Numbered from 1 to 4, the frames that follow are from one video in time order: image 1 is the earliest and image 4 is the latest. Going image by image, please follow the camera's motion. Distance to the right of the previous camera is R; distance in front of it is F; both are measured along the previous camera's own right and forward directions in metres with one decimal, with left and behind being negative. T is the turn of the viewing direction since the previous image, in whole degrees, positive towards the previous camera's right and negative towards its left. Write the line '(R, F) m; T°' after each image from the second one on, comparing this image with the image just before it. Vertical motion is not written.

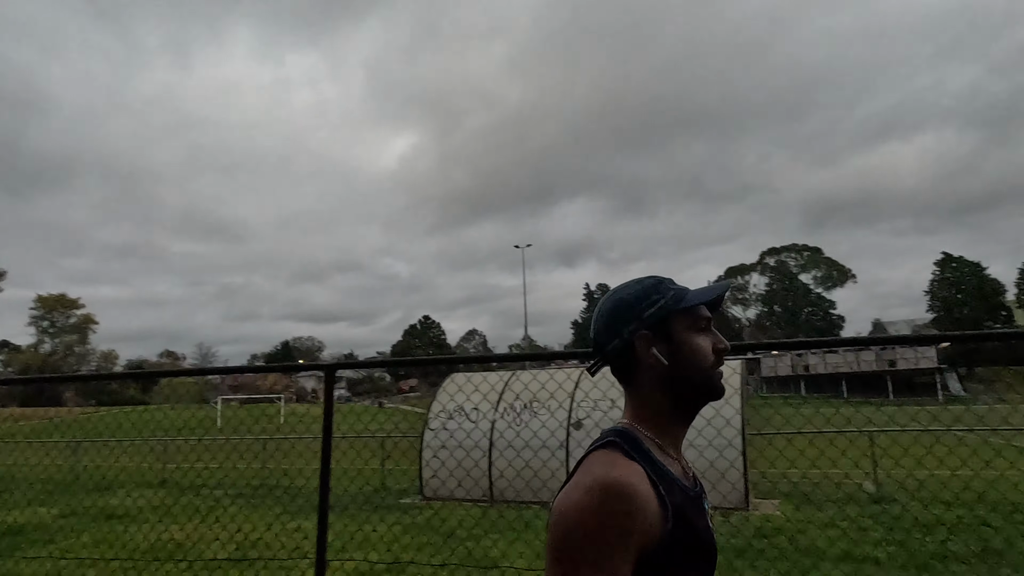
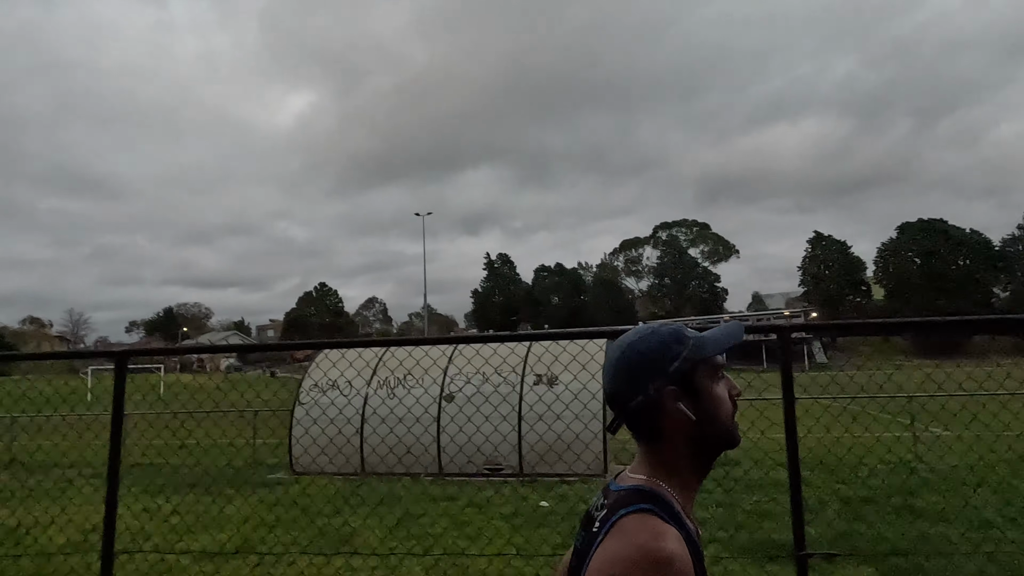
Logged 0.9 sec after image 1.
(+0.4, -0.1) m; +8°
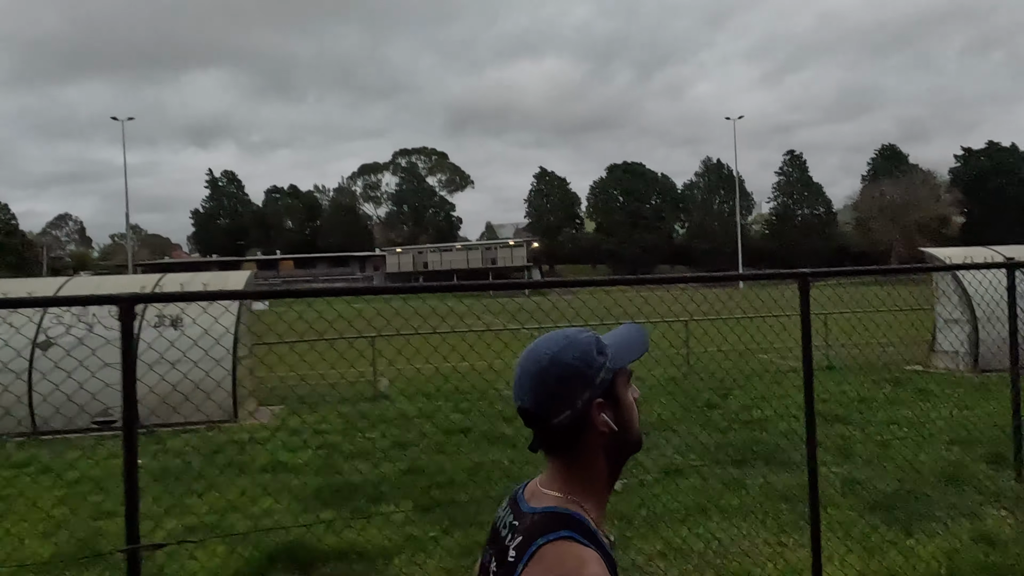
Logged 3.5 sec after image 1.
(+1.5, 0.0) m; +22°
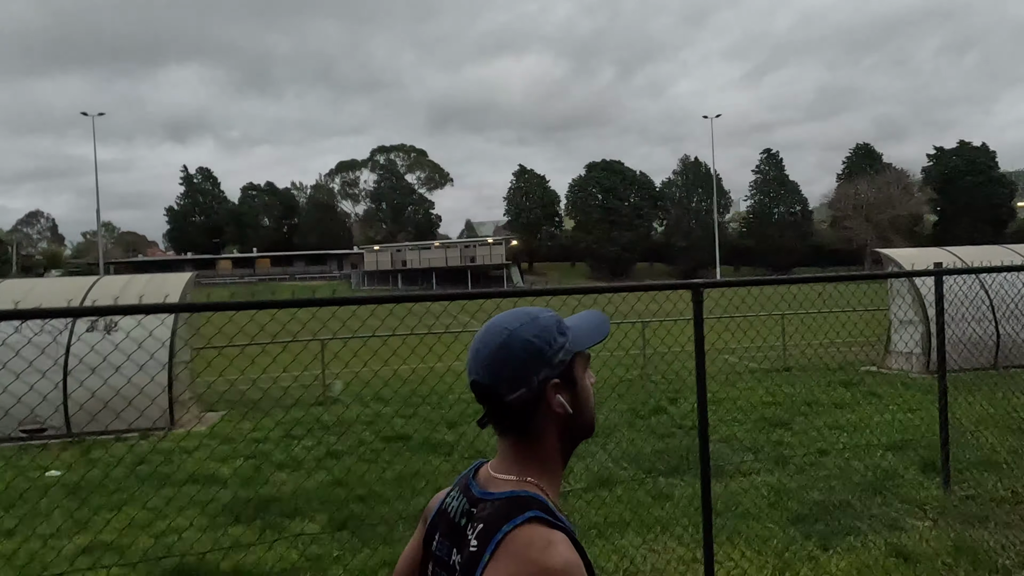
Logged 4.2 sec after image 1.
(+0.5, +0.2) m; +2°
